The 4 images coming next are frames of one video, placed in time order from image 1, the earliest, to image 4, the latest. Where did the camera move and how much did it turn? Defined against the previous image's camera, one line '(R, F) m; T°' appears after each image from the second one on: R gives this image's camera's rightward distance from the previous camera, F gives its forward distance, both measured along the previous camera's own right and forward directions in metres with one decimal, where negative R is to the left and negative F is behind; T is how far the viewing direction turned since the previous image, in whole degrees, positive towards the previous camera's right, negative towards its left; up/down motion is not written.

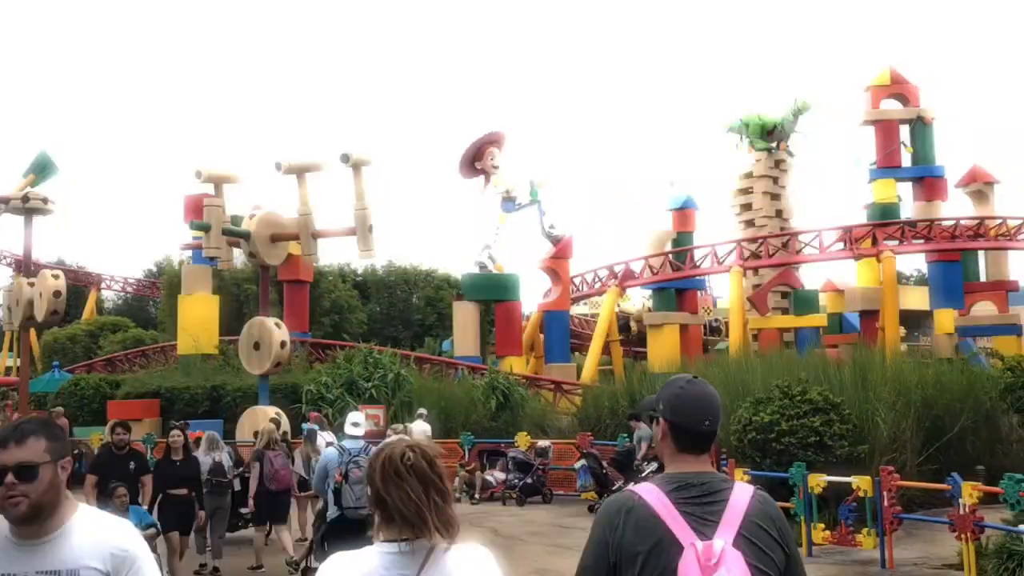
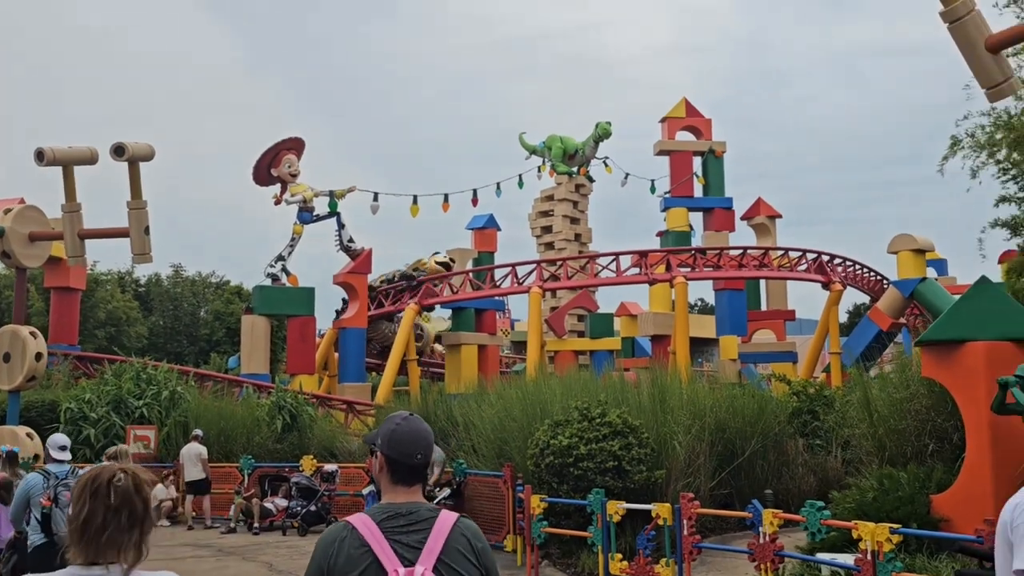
(+0.1, +0.9) m; +11°
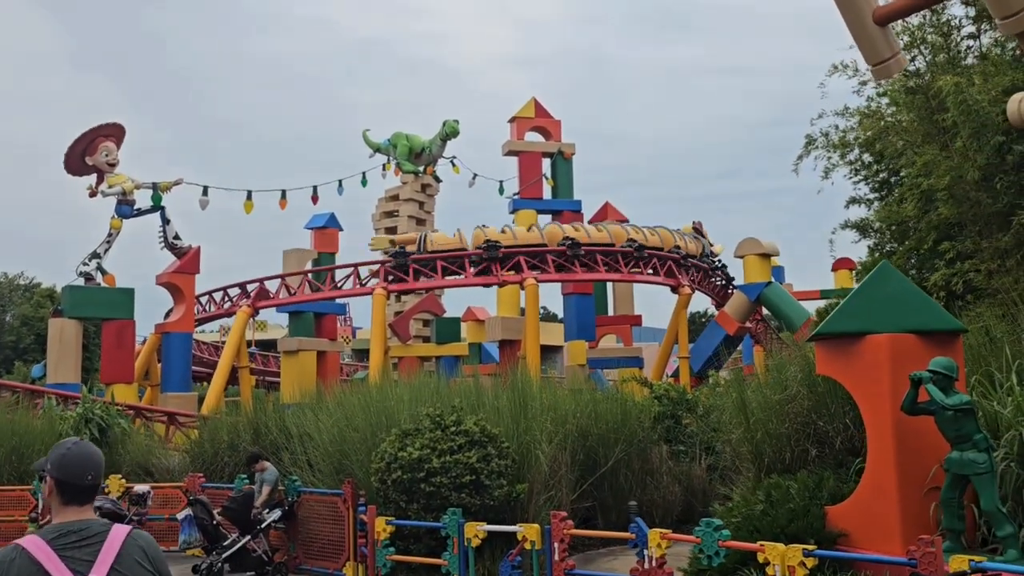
(0.0, +1.5) m; +9°
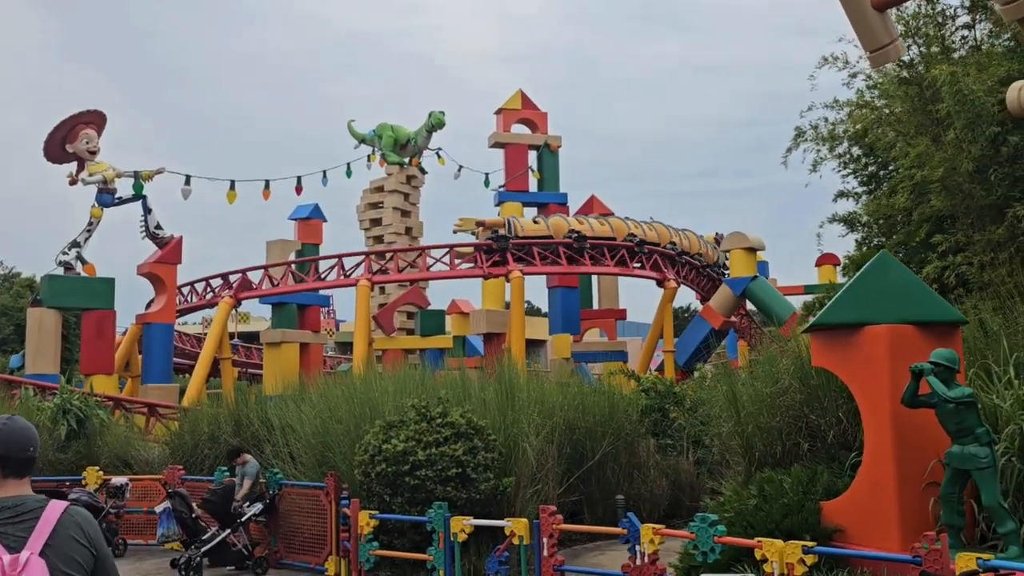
(0.0, +0.2) m; +1°
